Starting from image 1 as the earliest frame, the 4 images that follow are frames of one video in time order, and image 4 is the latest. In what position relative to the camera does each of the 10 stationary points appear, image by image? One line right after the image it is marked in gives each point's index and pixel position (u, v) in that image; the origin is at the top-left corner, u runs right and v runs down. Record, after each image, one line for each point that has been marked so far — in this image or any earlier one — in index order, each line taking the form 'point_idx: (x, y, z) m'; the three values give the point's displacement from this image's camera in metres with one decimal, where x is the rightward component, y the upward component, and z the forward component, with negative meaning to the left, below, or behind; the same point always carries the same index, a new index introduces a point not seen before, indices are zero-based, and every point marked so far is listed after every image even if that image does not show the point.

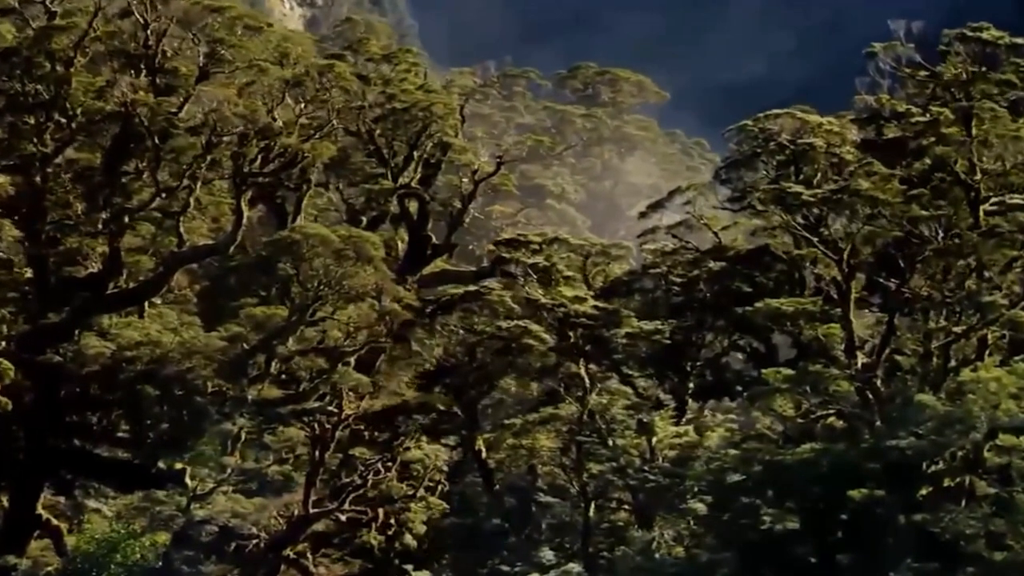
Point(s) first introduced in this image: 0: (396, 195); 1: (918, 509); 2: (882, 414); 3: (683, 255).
0: (-1.4, +1.3, +16.5) m
1: (+3.4, -1.9, +9.6) m
2: (+3.3, -1.1, +10.2) m
3: (+2.1, +0.4, +13.5) m
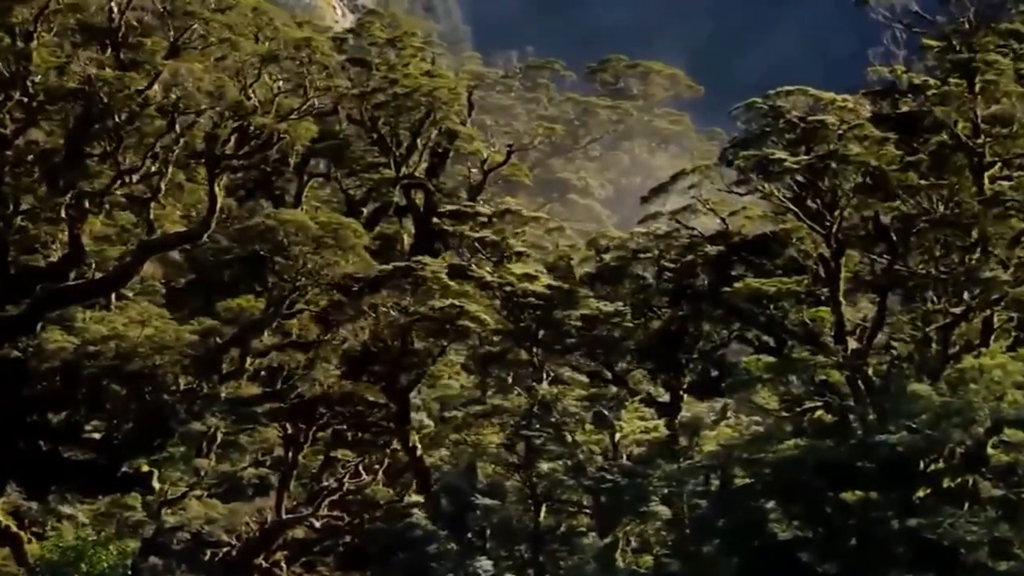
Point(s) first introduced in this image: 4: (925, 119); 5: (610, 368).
0: (-1.5, +1.4, +15.7) m
1: (+3.1, -1.7, +8.5) m
2: (+2.9, -1.0, +9.1) m
3: (+1.9, +0.6, +12.5) m
4: (+4.1, +1.7, +11.4) m
5: (+1.0, -0.8, +11.6) m
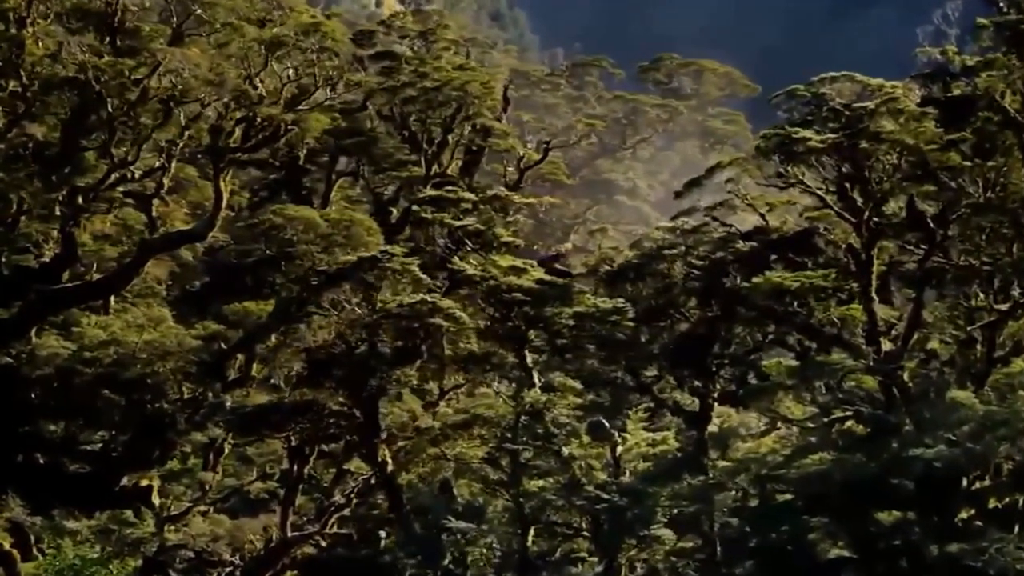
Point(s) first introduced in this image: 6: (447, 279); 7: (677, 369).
0: (-1.2, +1.4, +14.9) m
1: (+3.0, -1.7, +7.5) m
2: (+2.9, -0.9, +8.1) m
3: (+2.0, +0.6, +11.6) m
4: (+4.2, +1.7, +10.3) m
5: (+1.2, -0.8, +10.7) m
6: (-0.6, +0.1, +11.0) m
7: (+1.6, -0.8, +10.7) m
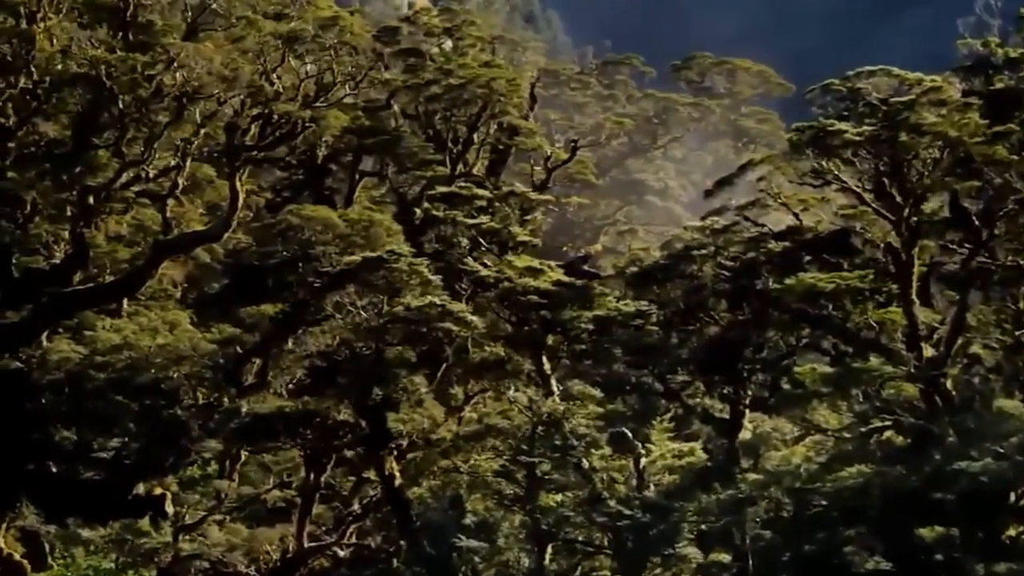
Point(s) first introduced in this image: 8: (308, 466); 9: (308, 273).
0: (-0.9, +1.4, +14.6) m
1: (+3.1, -1.7, +7.0) m
2: (+3.0, -0.9, +7.7) m
3: (+2.3, +0.5, +11.1) m
4: (+4.4, +1.7, +9.8) m
5: (+1.3, -0.8, +10.3) m
6: (-0.4, +0.1, +10.6) m
7: (+1.8, -0.8, +10.2) m
8: (-2.1, -1.8, +11.8) m
9: (-2.0, +0.1, +11.1) m
